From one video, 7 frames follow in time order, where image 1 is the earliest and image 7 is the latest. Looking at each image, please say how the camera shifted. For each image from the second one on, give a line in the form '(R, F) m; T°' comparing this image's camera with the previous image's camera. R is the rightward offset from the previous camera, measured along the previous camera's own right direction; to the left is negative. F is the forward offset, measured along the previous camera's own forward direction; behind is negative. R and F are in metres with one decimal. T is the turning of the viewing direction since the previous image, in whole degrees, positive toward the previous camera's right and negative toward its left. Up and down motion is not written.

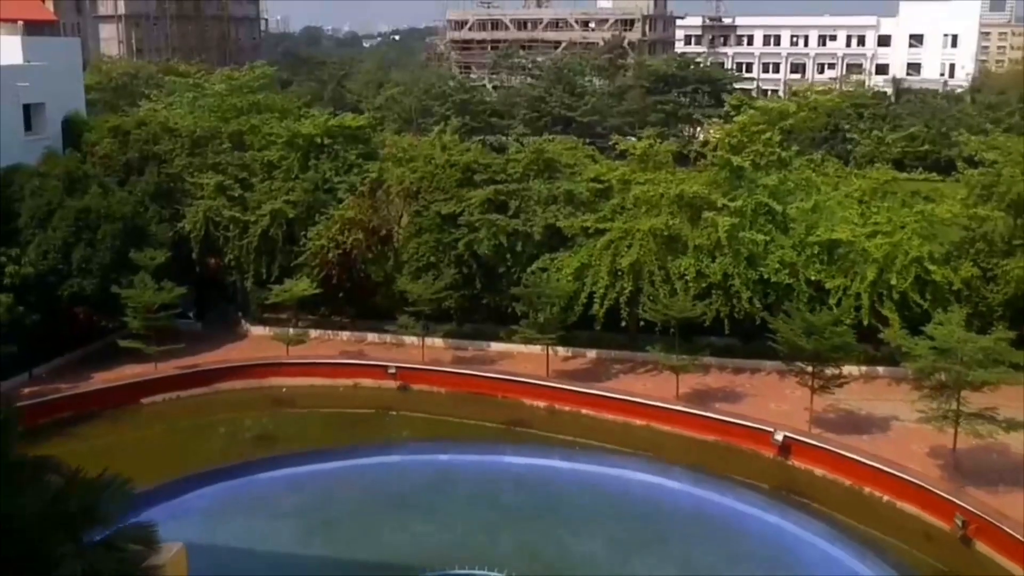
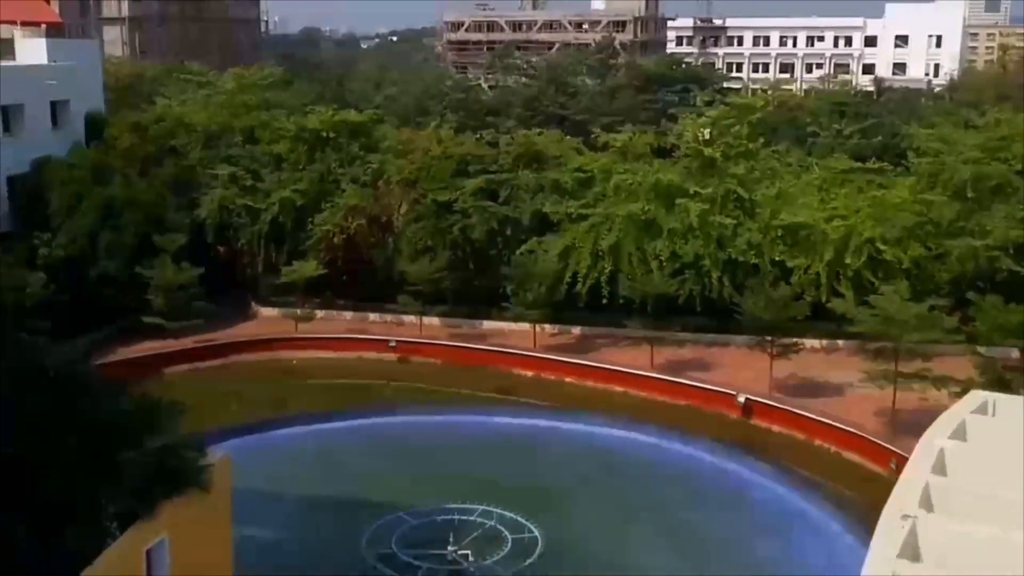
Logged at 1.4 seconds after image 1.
(+0.2, -2.0) m; 0°
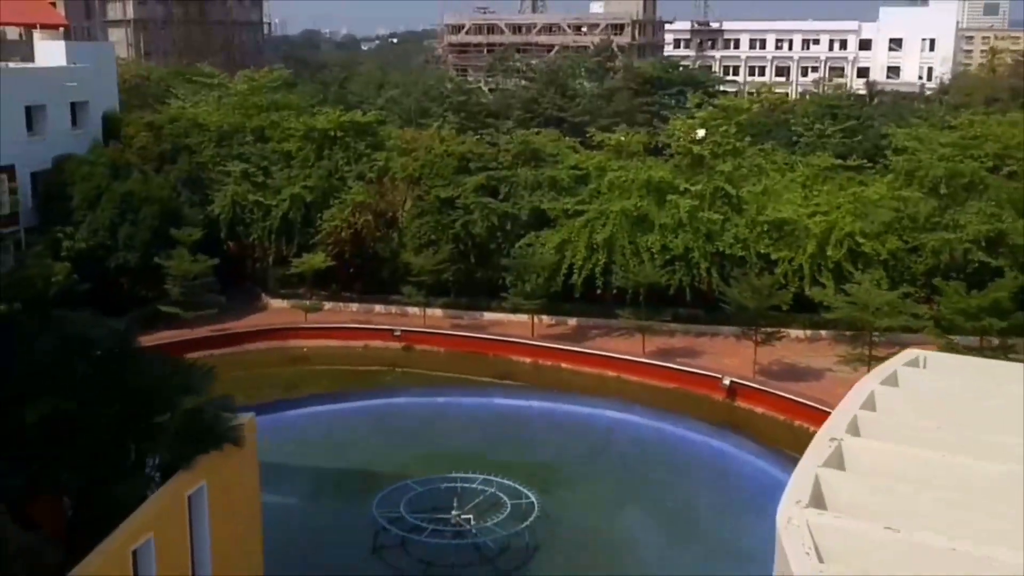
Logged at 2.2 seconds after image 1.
(0.0, -1.2) m; 0°
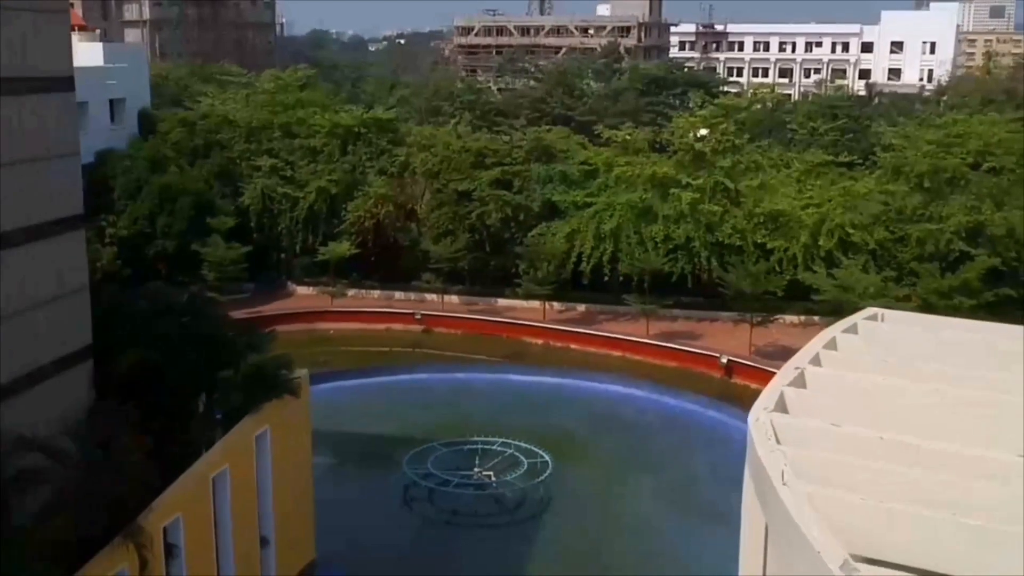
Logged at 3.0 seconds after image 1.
(-0.2, -1.7) m; 0°
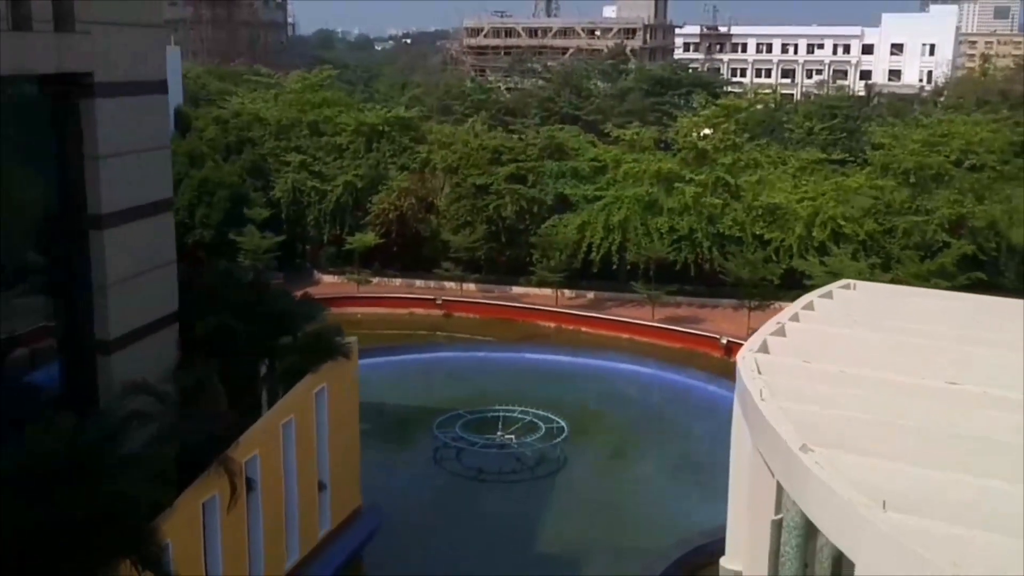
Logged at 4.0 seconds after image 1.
(-0.3, -1.9) m; 0°
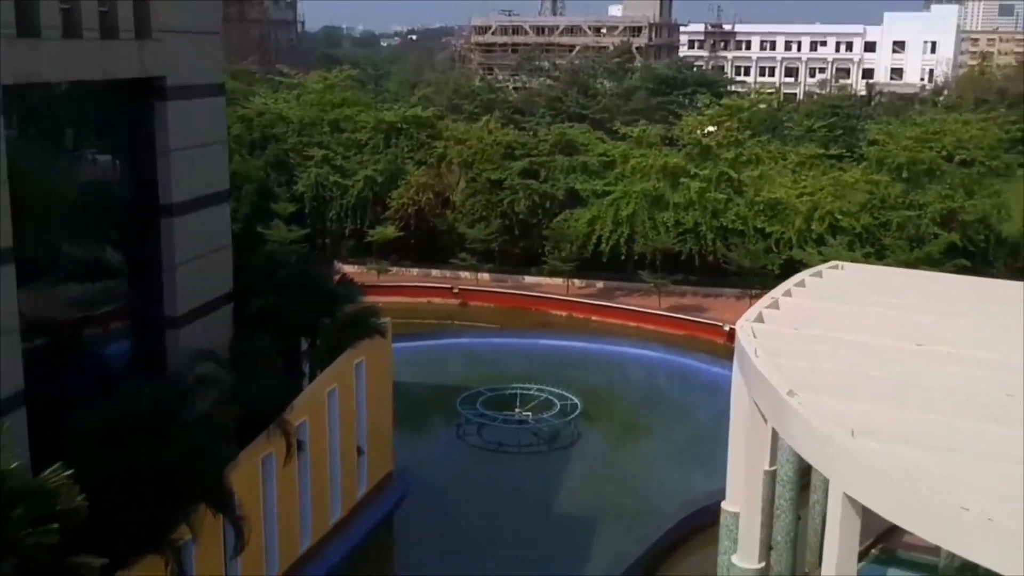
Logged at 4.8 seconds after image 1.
(-0.2, -1.5) m; 0°
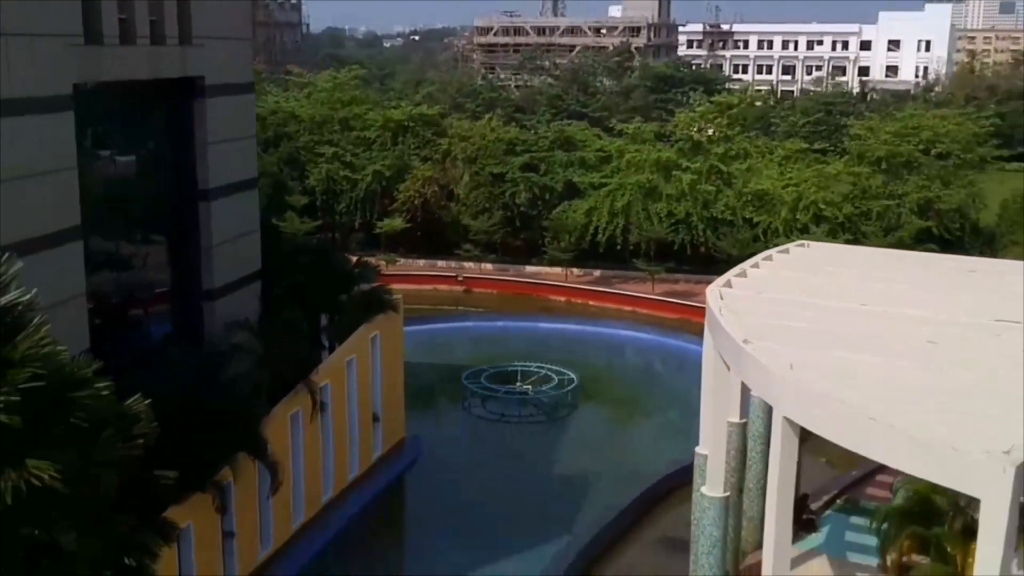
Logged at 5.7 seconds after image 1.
(0.0, -1.6) m; 0°
